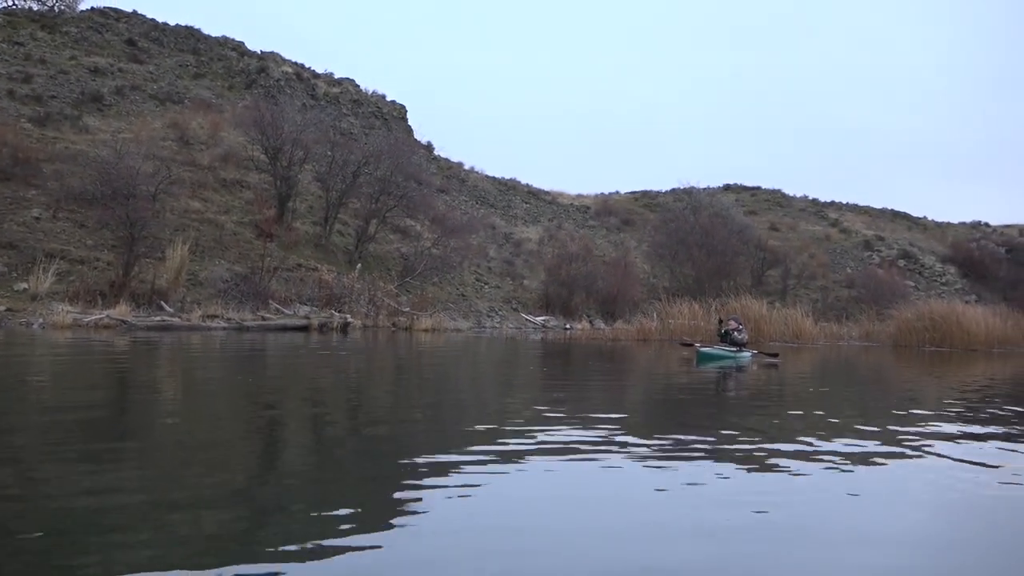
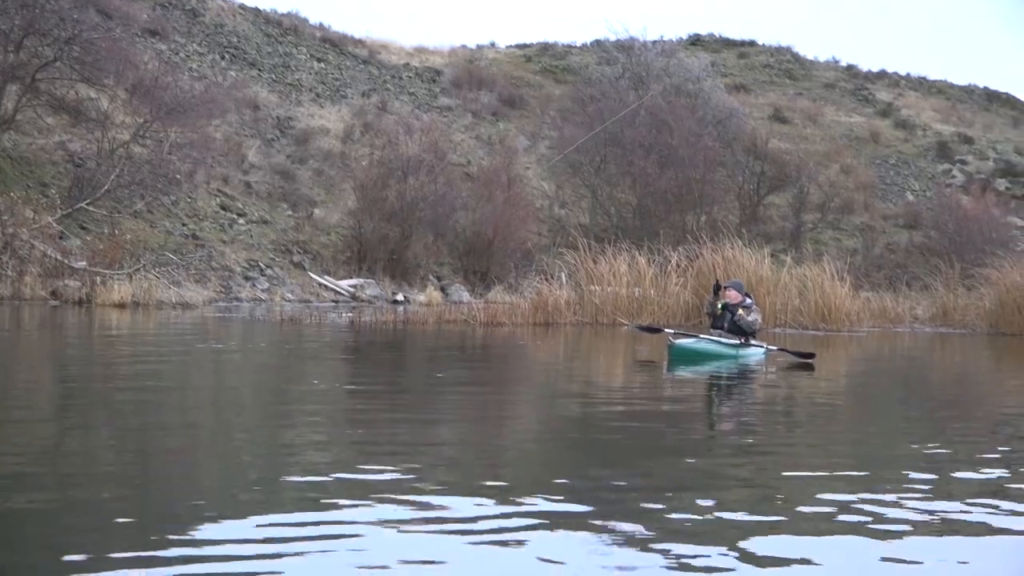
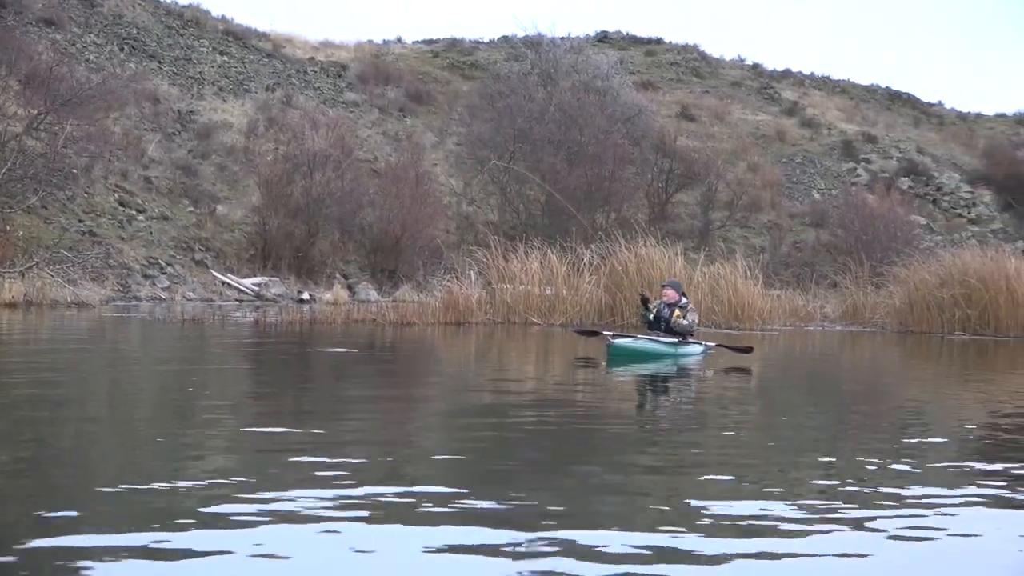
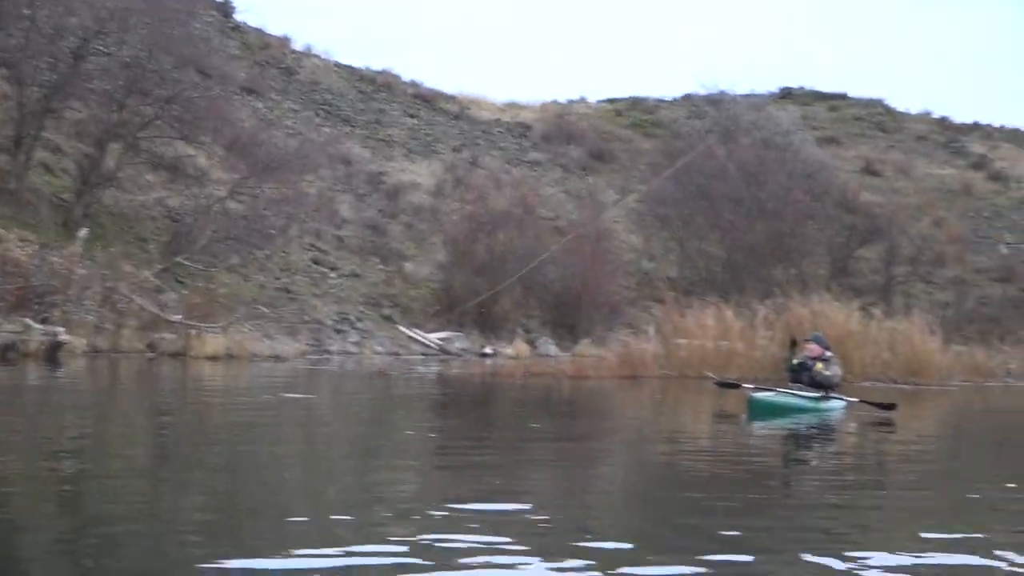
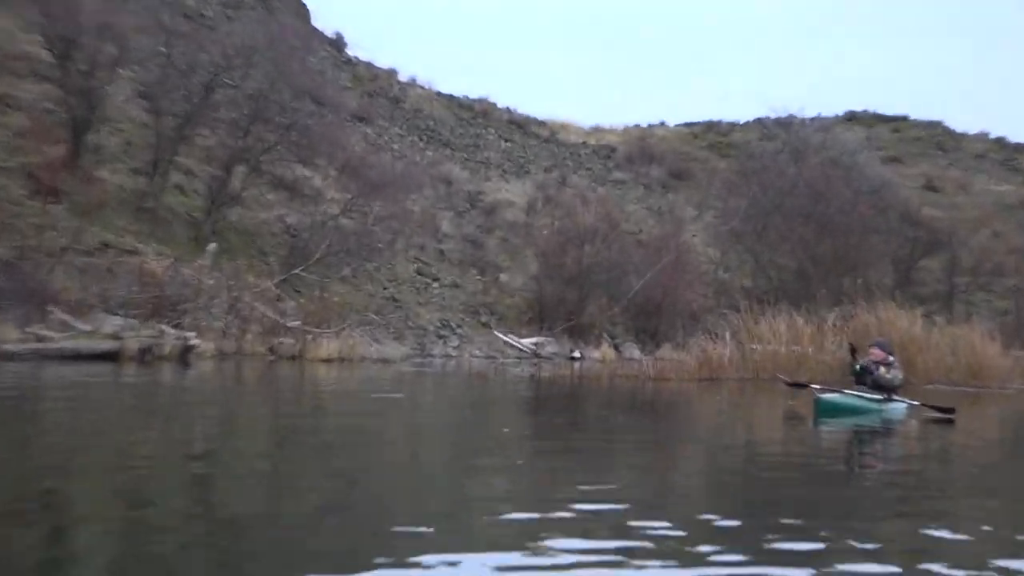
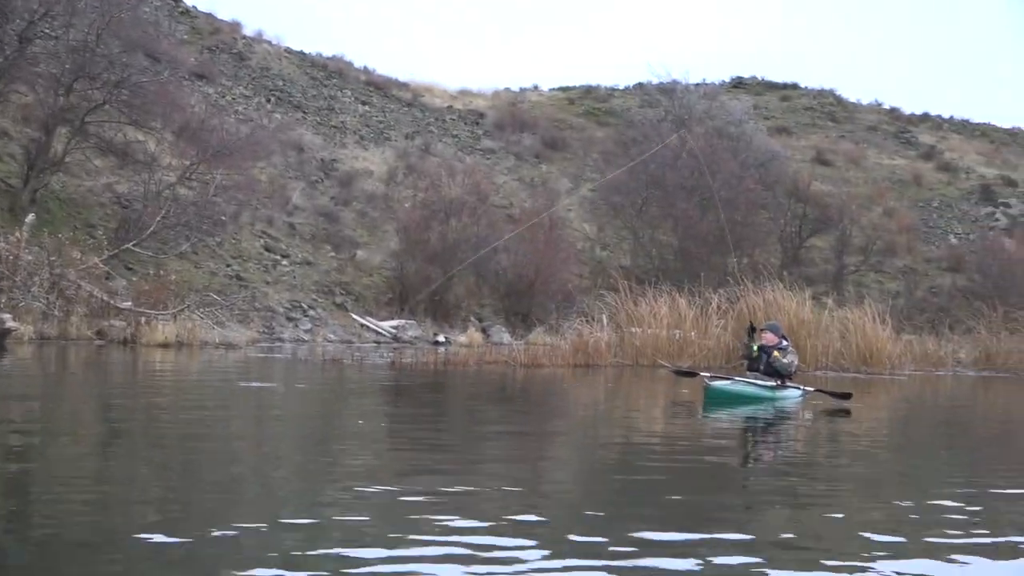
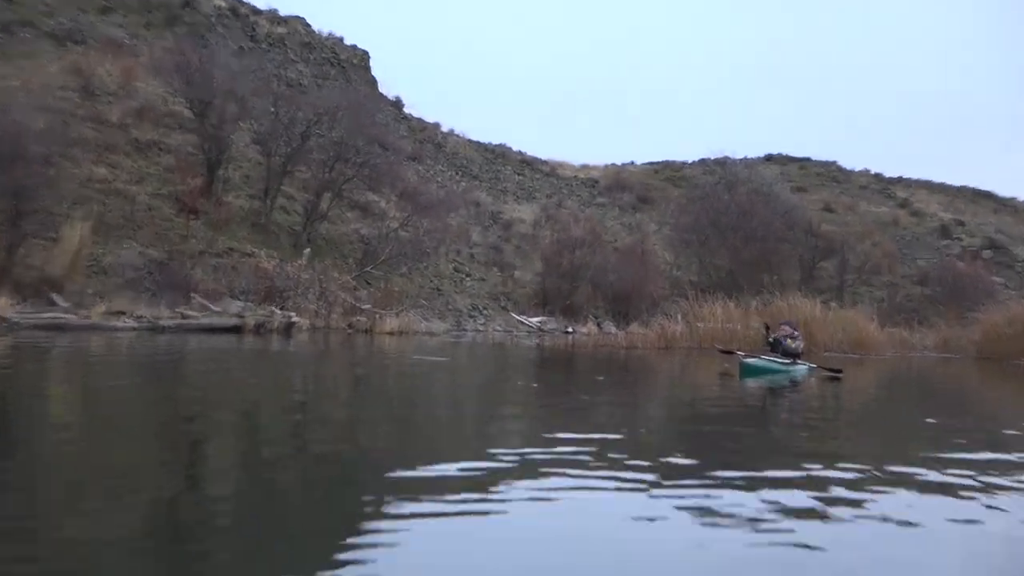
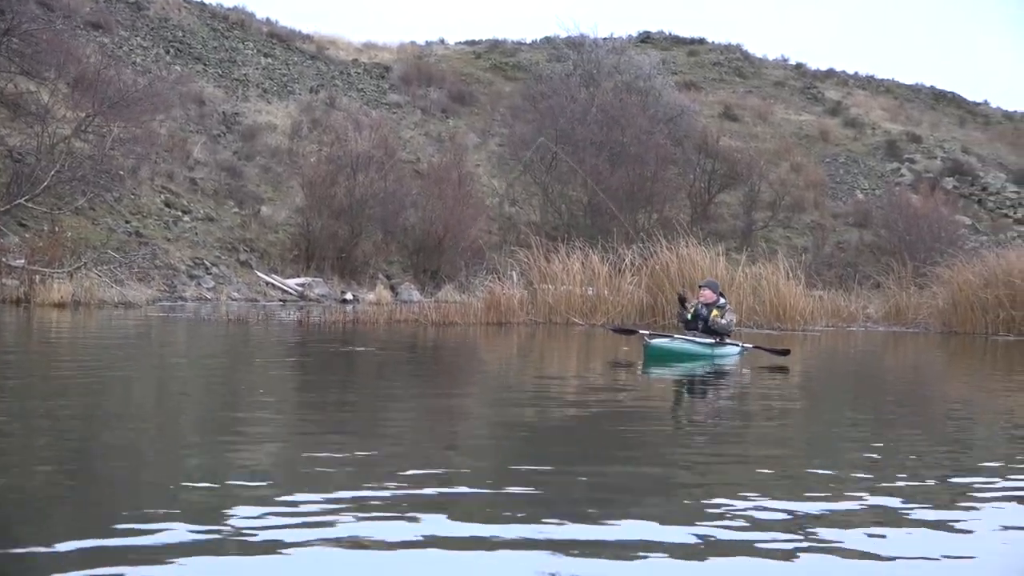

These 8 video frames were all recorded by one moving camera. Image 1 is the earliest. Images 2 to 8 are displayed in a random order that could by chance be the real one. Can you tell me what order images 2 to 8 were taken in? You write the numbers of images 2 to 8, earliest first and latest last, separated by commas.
7, 5, 4, 6, 2, 8, 3
